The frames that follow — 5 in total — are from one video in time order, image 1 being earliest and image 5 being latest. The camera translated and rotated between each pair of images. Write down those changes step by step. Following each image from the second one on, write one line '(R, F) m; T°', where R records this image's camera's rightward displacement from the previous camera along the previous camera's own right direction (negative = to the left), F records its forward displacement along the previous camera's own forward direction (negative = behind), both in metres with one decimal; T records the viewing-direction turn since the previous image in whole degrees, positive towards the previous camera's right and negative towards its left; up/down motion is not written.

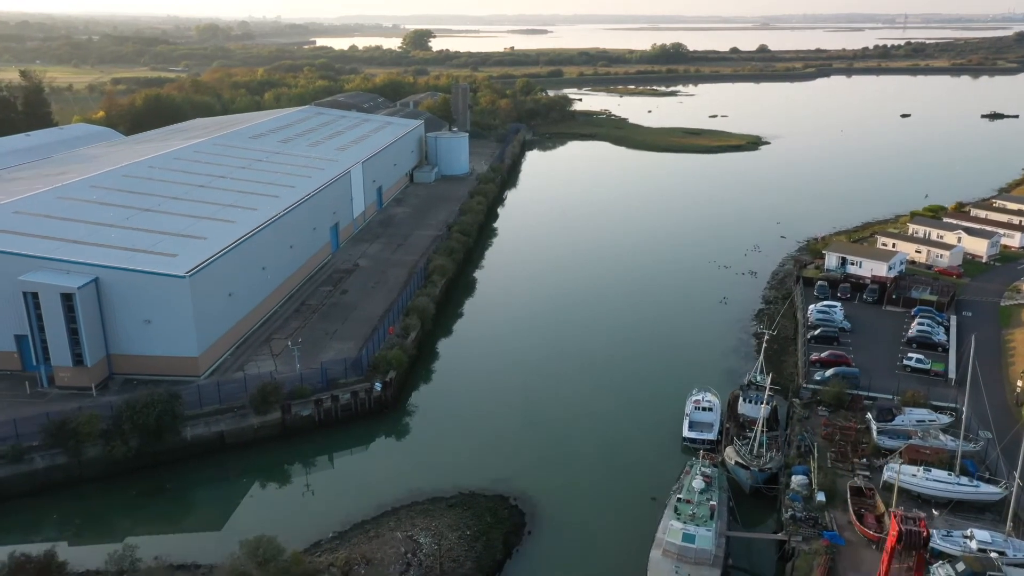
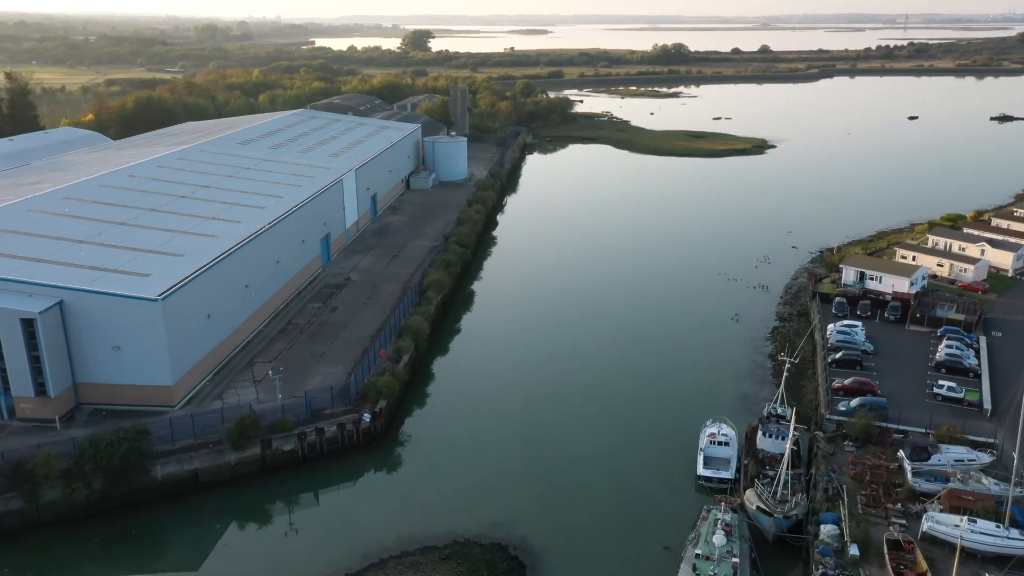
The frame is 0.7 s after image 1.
(0.0, +1.2) m; 0°
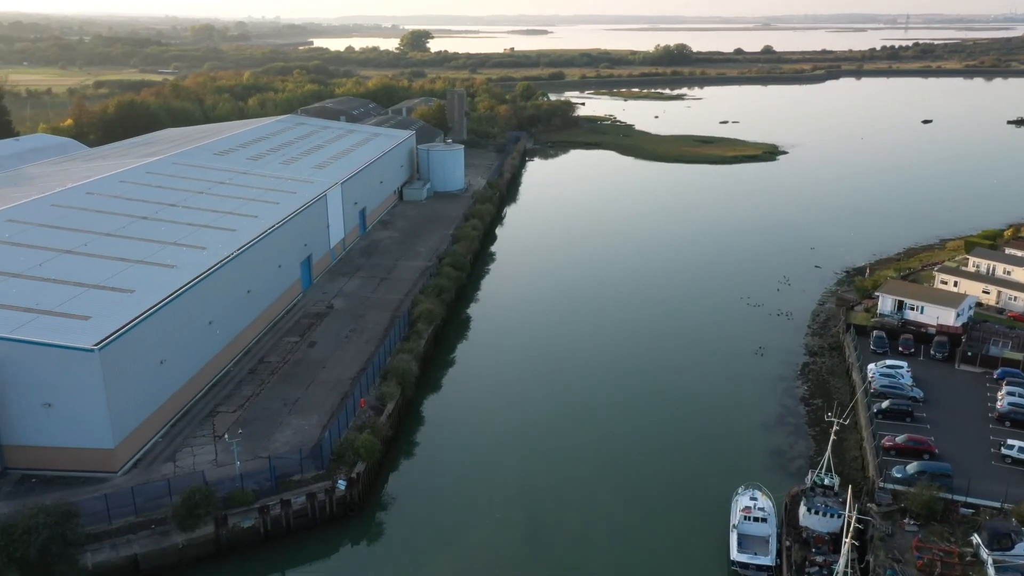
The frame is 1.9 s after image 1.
(0.0, +2.0) m; 0°
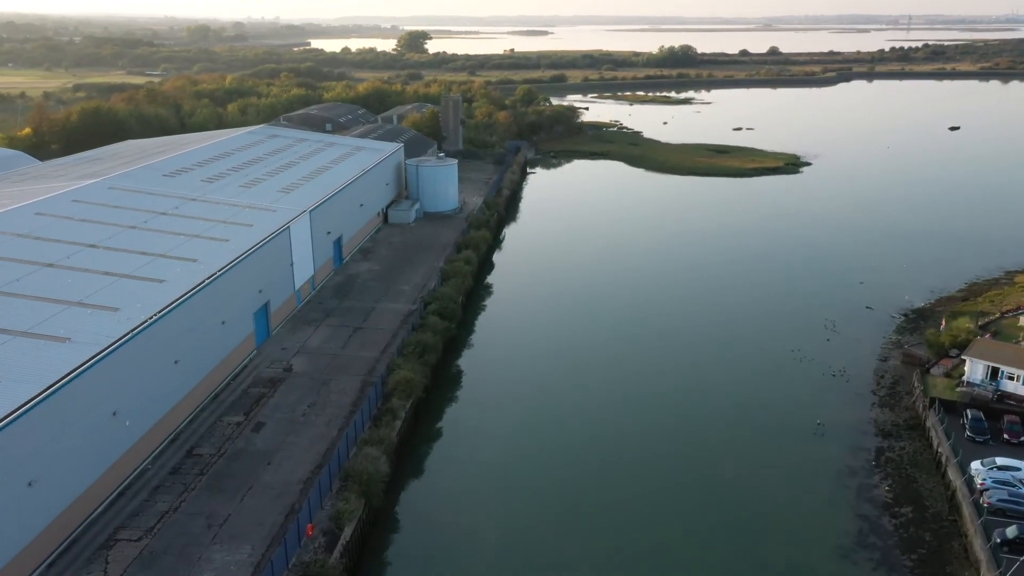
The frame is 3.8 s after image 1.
(0.0, +3.6) m; 0°
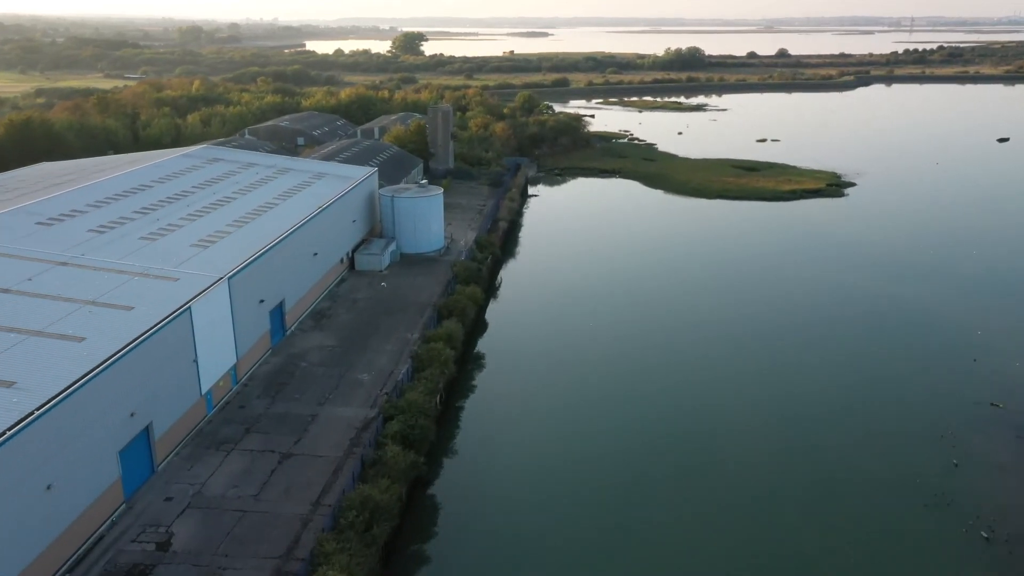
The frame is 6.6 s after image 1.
(+0.1, +5.5) m; 0°
